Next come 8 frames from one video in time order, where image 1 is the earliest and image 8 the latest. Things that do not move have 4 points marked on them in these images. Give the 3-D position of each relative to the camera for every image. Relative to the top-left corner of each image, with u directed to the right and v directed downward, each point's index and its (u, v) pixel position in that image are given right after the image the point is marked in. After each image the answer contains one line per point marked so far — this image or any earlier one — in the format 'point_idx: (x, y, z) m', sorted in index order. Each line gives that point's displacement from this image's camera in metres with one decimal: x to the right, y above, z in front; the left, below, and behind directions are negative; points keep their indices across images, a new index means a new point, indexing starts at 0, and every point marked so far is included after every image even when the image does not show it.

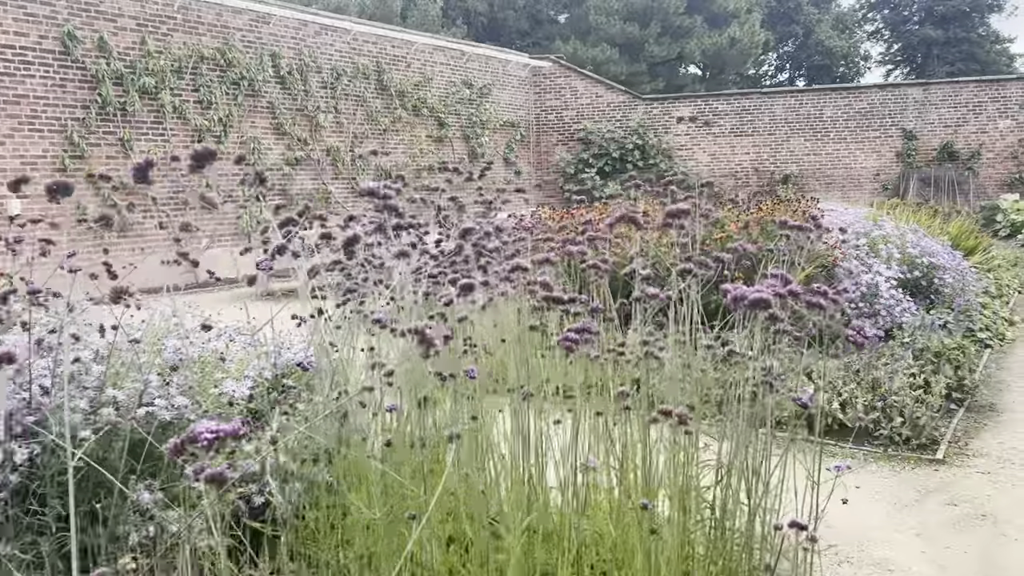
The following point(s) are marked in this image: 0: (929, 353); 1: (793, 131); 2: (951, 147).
0: (+2.2, -0.3, +4.5) m
1: (+5.0, +2.8, +15.2) m
2: (+7.3, +2.3, +14.4) m
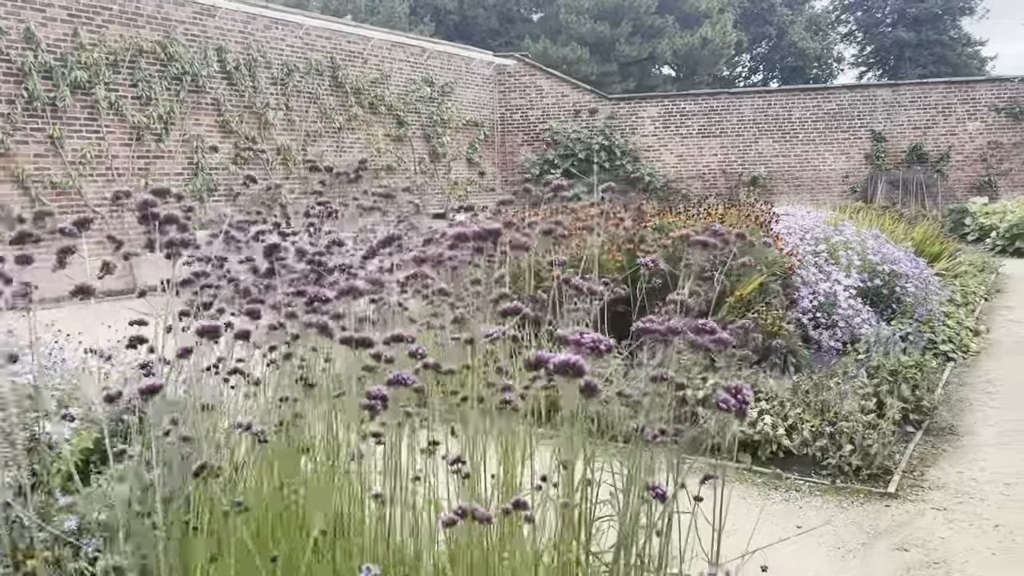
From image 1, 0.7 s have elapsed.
0: (+1.8, -0.4, +4.2) m
1: (+4.3, +2.7, +14.9) m
2: (+6.7, +2.3, +14.1) m
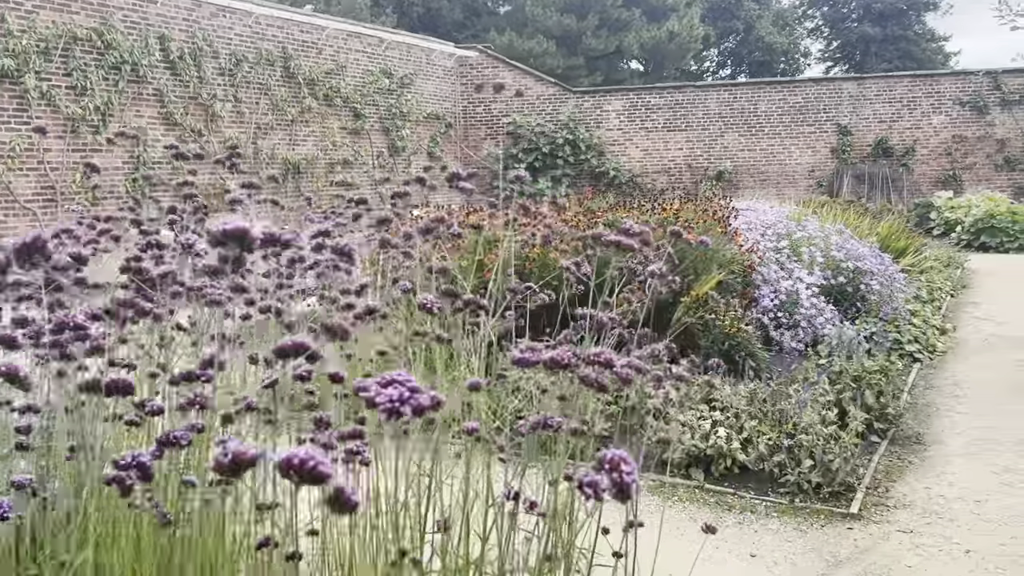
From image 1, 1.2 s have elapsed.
0: (+1.5, -0.4, +3.9) m
1: (+3.7, +2.8, +14.7) m
2: (+6.1, +2.4, +14.0) m
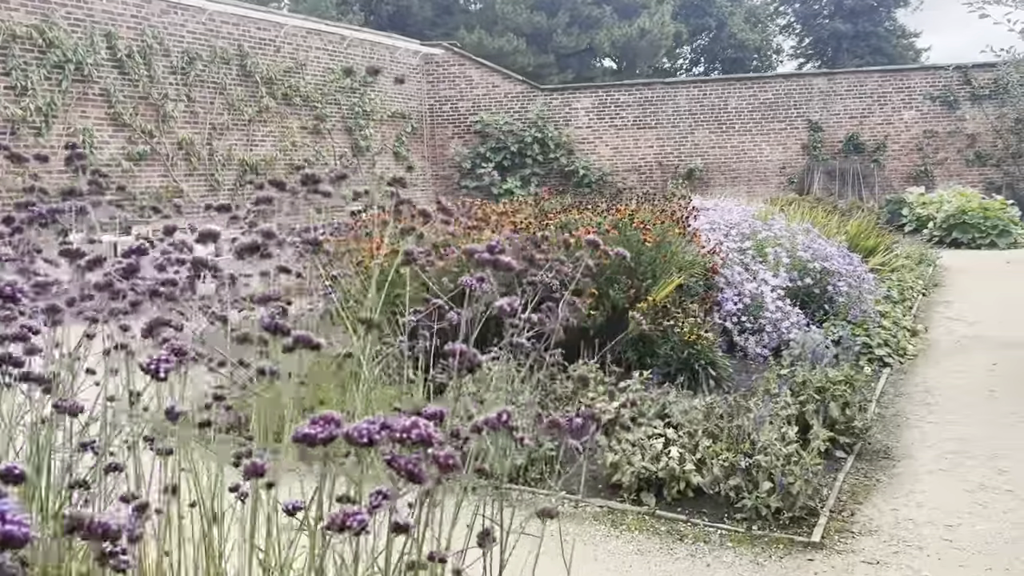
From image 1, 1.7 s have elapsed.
0: (+1.3, -0.4, +3.6) m
1: (+3.1, +2.8, +14.5) m
2: (+5.5, +2.4, +13.8) m
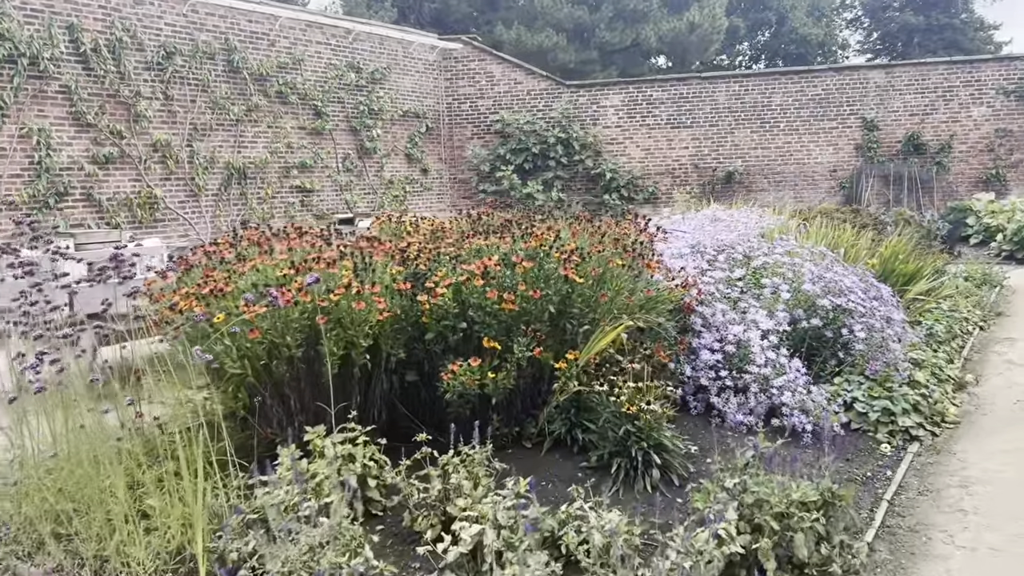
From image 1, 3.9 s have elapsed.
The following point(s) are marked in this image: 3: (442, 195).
0: (+0.7, -0.6, +2.4) m
1: (+3.4, +2.5, +13.1) m
2: (+5.8, +2.1, +12.3) m
3: (-1.1, +1.5, +14.1) m
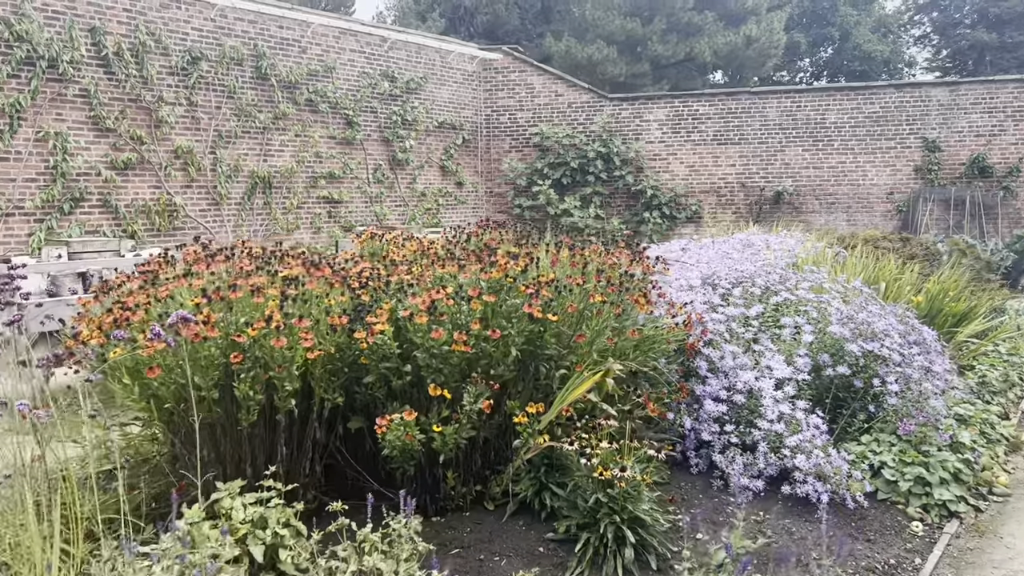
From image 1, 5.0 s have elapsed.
0: (+0.5, -0.8, +1.9) m
1: (+4.0, +2.2, +12.4) m
2: (+6.3, +1.7, +11.5) m
3: (-0.6, +1.3, +13.7) m
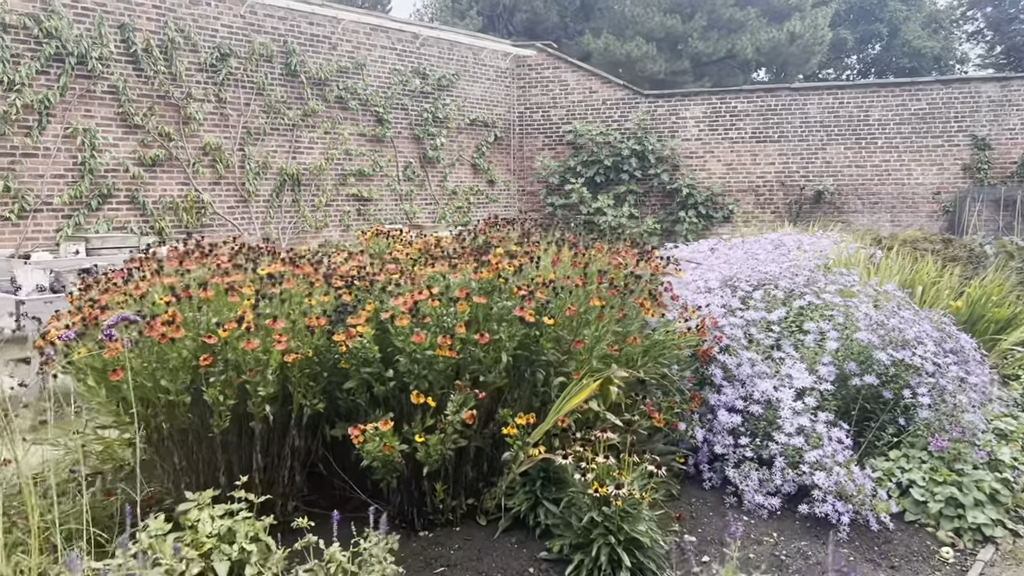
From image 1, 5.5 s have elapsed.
0: (+0.4, -0.8, +1.7) m
1: (+4.4, +2.1, +12.1) m
2: (+6.7, +1.6, +11.0) m
3: (0.0, +1.3, +13.5) m
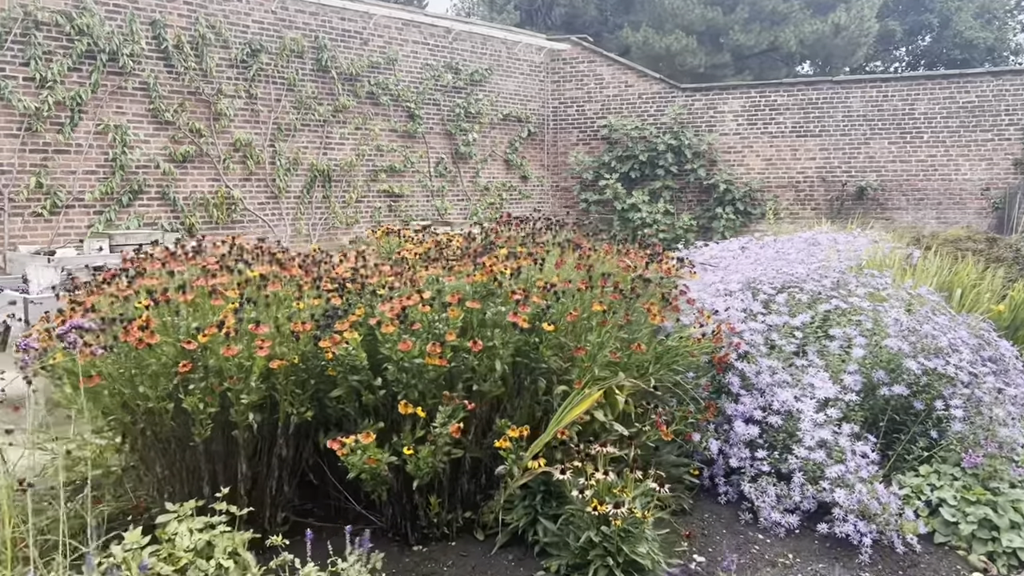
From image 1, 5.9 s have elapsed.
0: (+0.4, -0.8, +1.6) m
1: (+4.9, +2.1, +11.7) m
2: (+7.0, +1.6, +10.5) m
3: (+0.5, +1.3, +13.4) m
